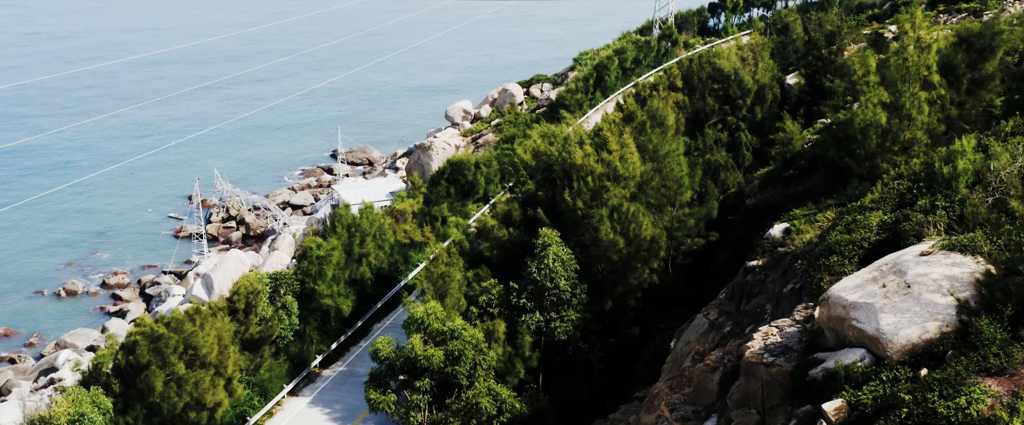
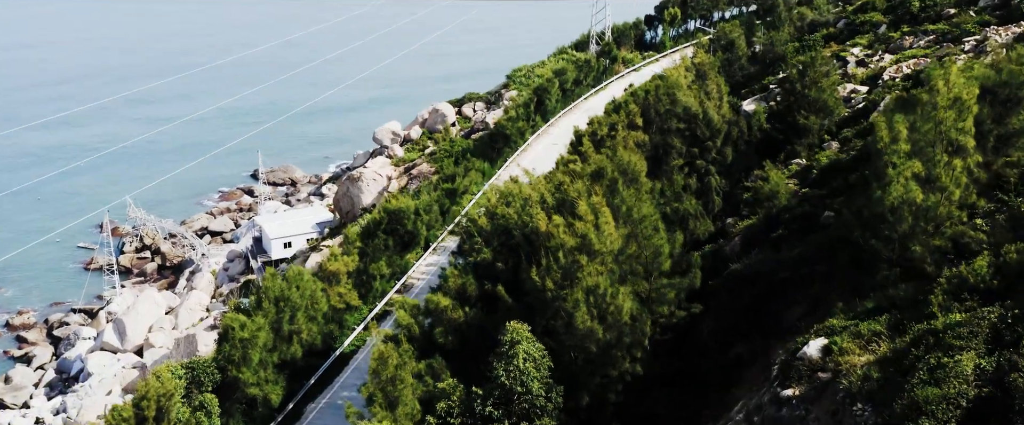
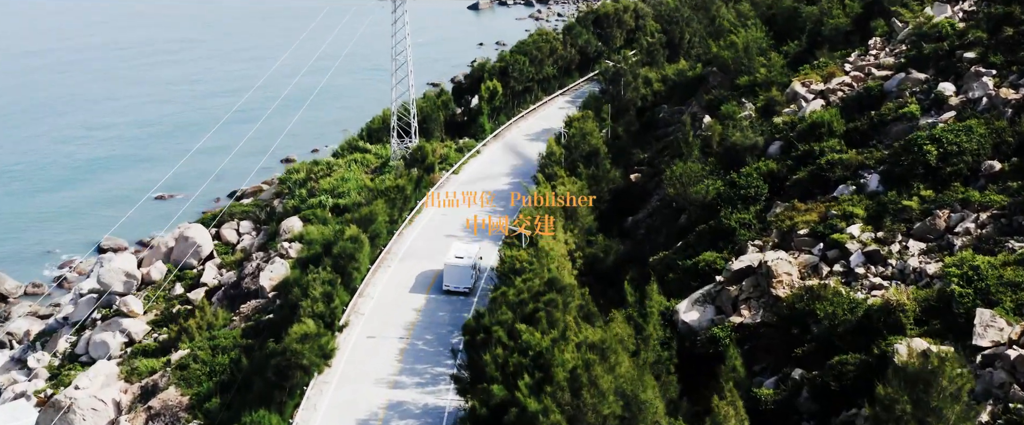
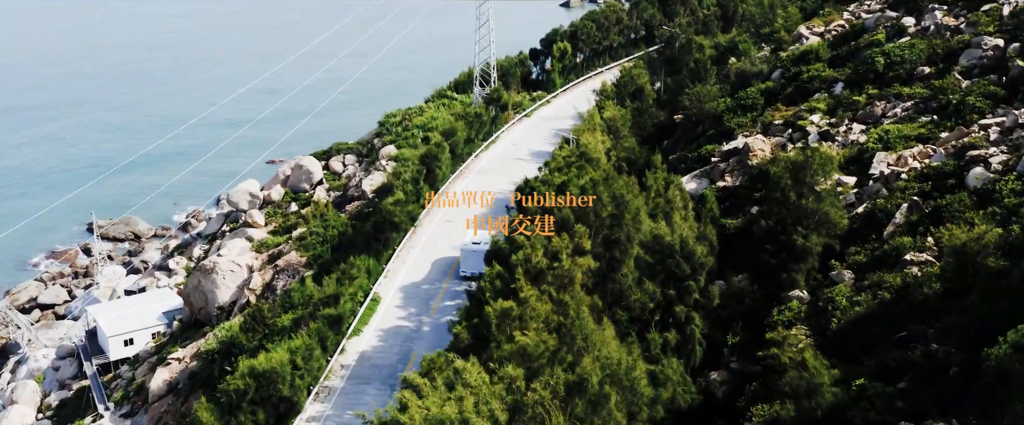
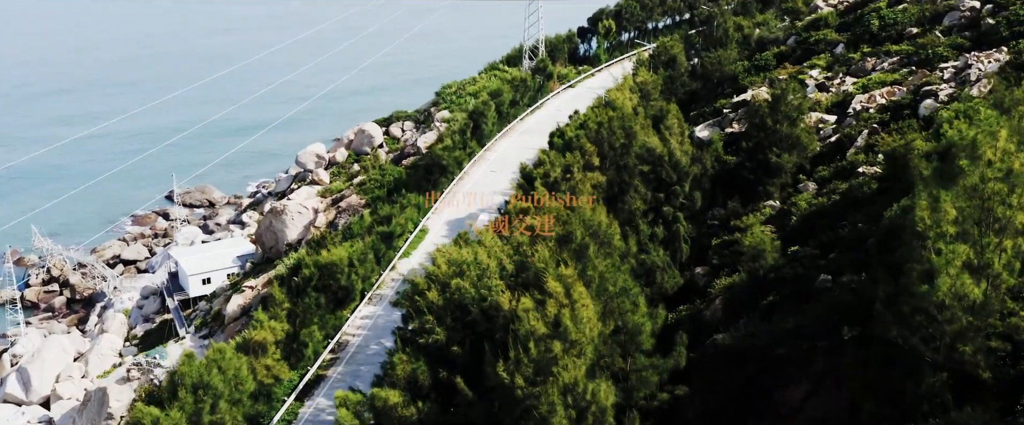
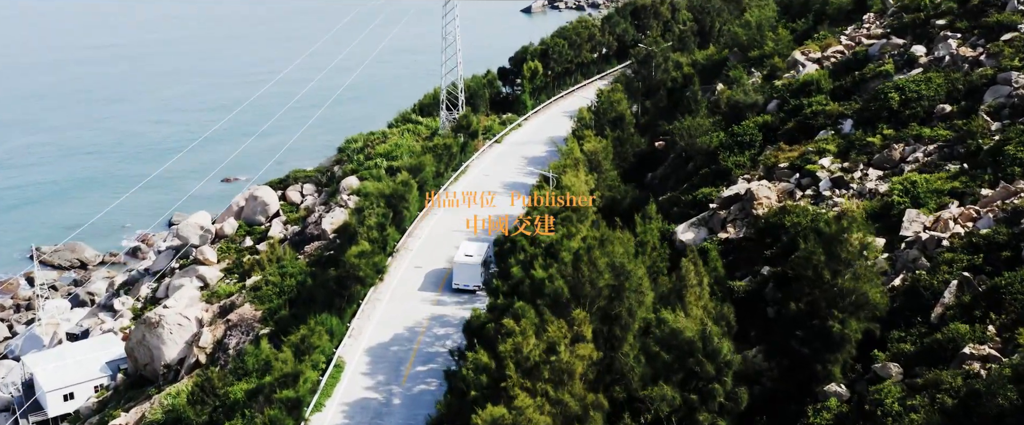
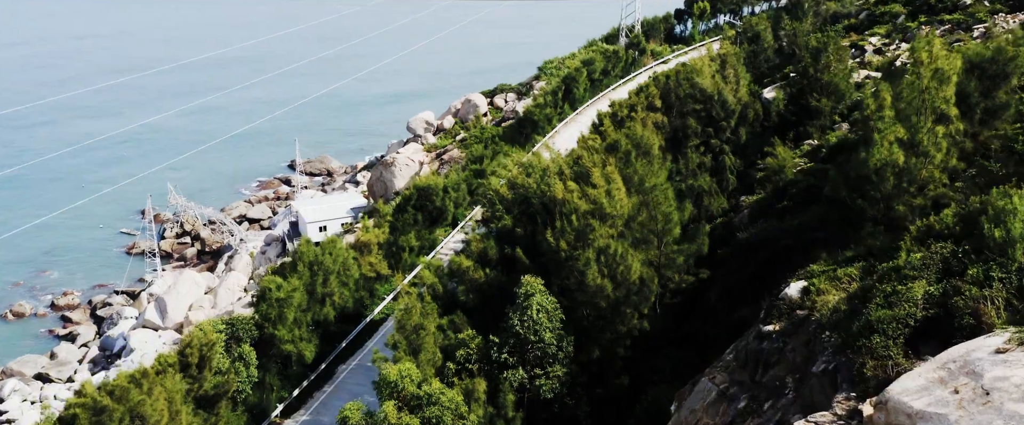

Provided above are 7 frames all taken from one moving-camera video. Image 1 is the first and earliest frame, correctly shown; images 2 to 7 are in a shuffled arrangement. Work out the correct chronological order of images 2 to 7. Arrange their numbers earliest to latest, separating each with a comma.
7, 2, 5, 4, 6, 3
